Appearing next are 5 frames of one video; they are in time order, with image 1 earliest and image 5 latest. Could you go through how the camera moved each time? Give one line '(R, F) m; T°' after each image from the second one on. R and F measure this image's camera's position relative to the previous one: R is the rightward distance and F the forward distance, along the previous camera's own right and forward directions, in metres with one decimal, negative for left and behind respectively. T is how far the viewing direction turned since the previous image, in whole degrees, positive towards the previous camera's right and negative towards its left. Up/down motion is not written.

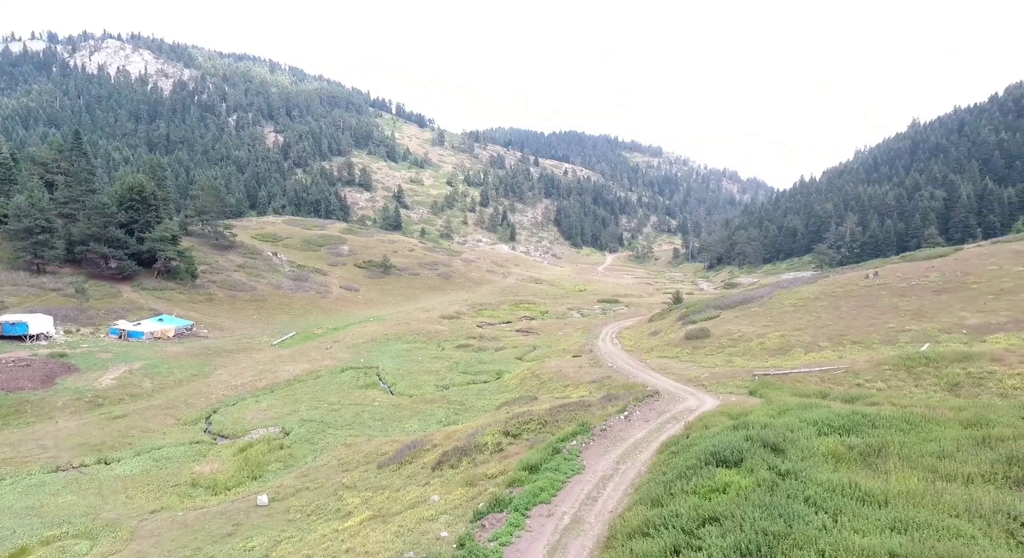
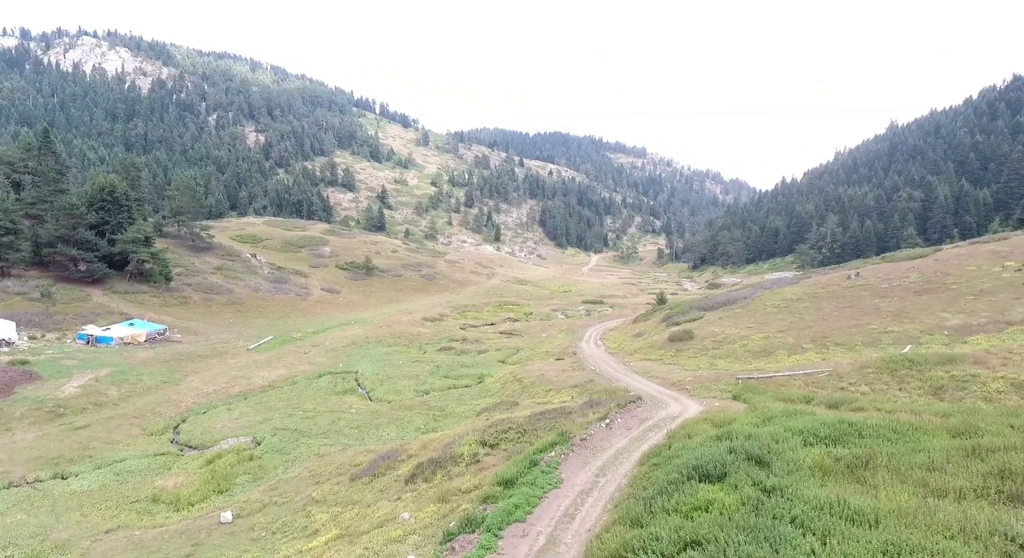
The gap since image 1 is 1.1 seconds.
(+0.4, +0.9) m; +1°
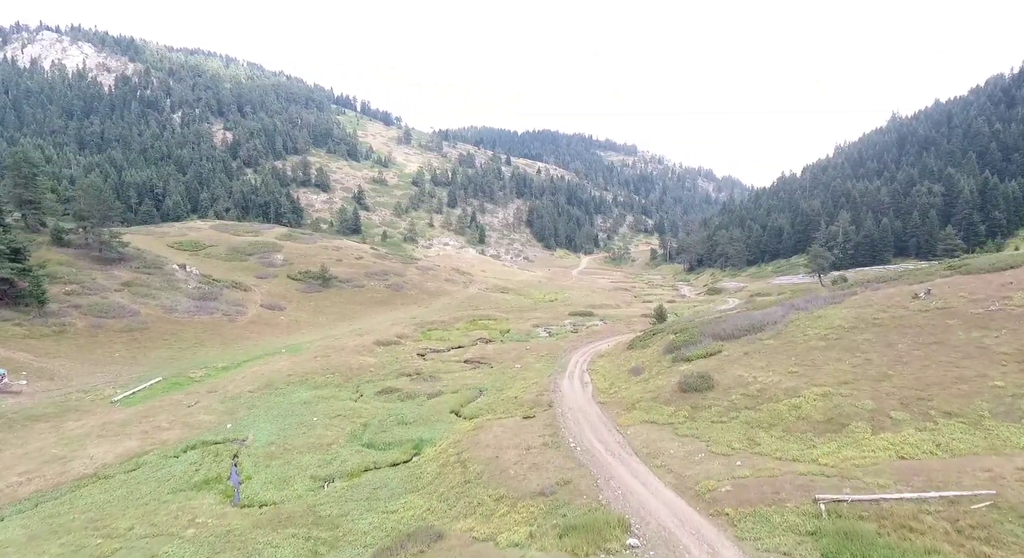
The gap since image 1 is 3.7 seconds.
(+2.8, +14.9) m; +1°
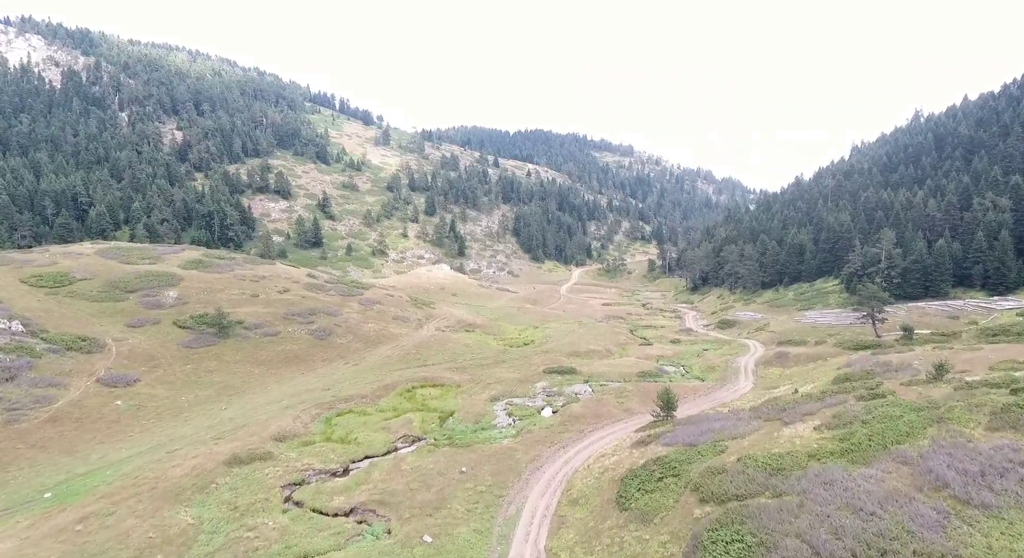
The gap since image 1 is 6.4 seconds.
(+5.5, +26.0) m; 0°
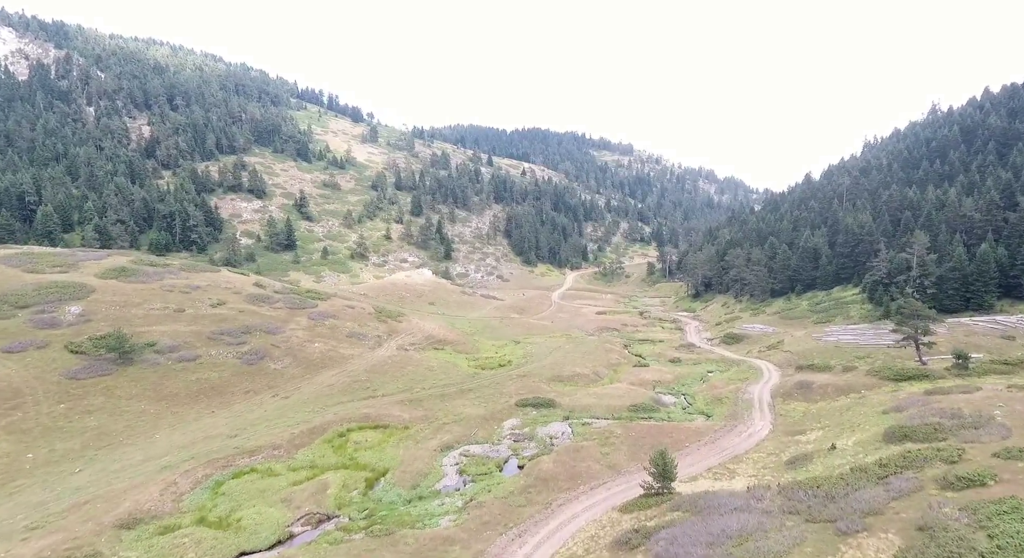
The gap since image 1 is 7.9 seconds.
(+4.1, +14.6) m; 0°
